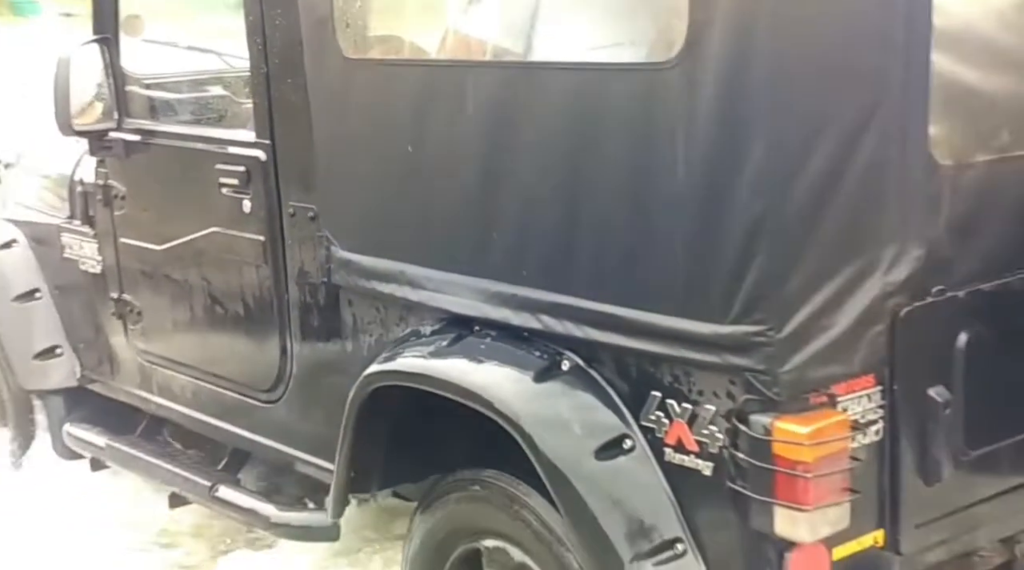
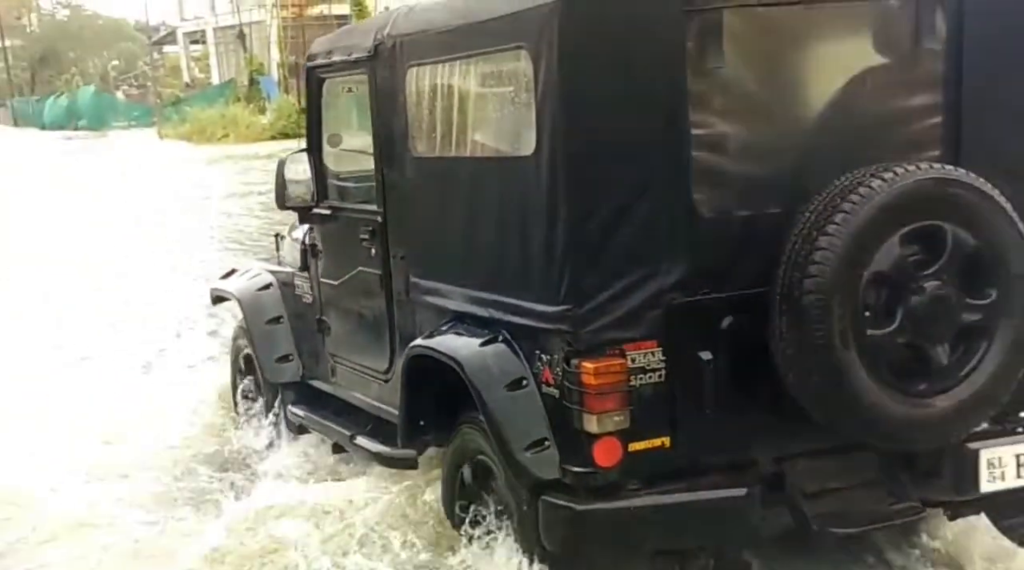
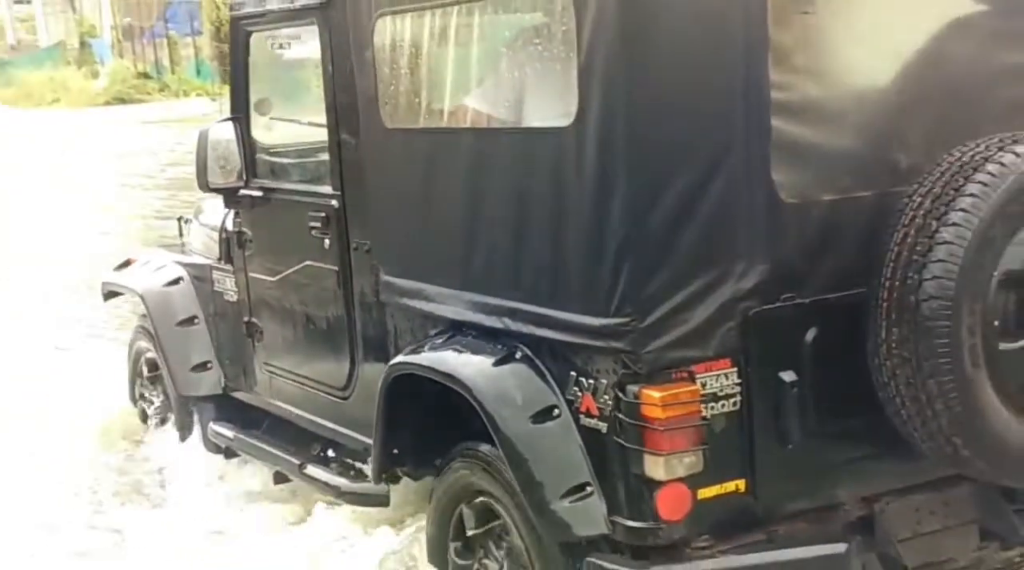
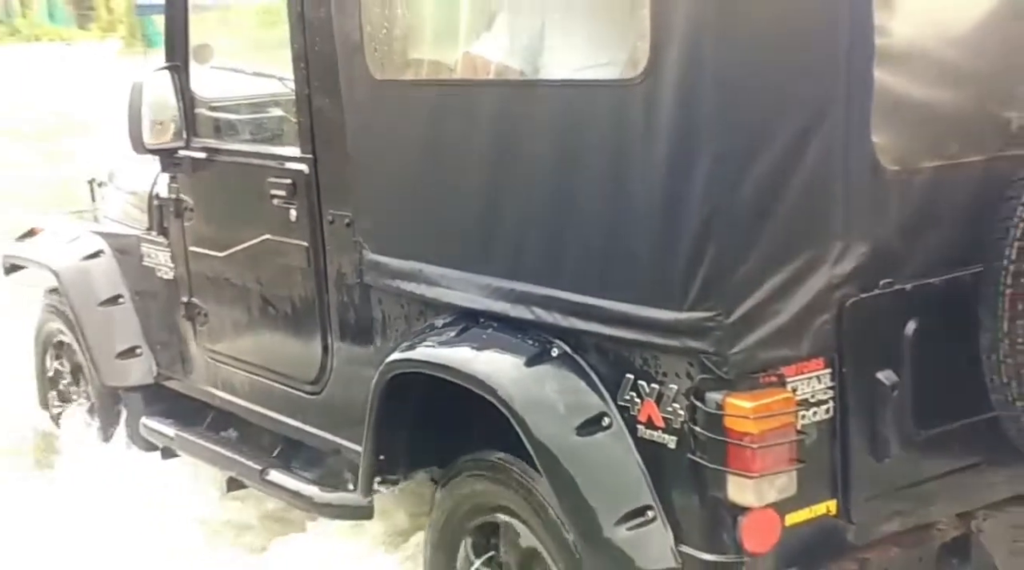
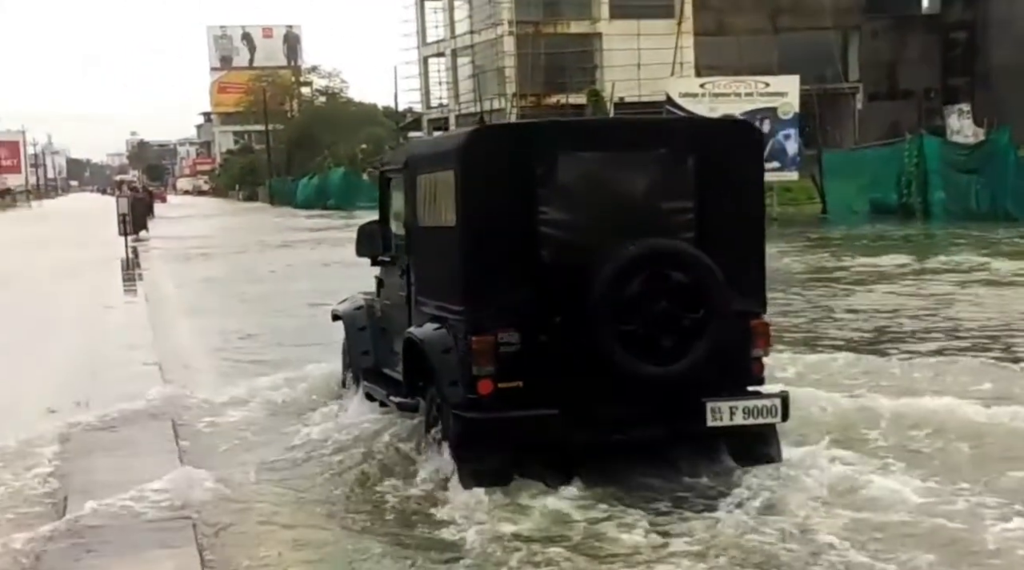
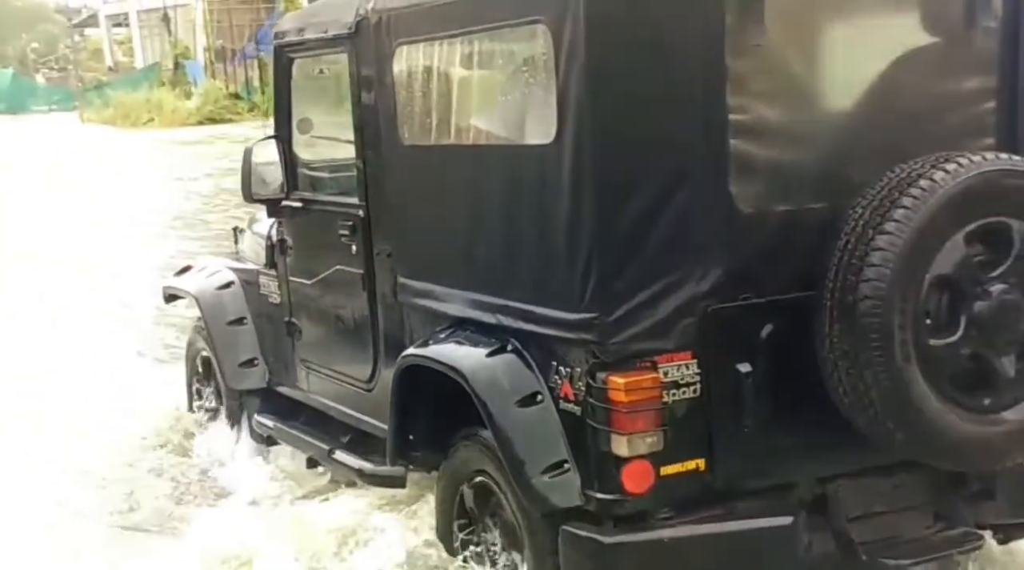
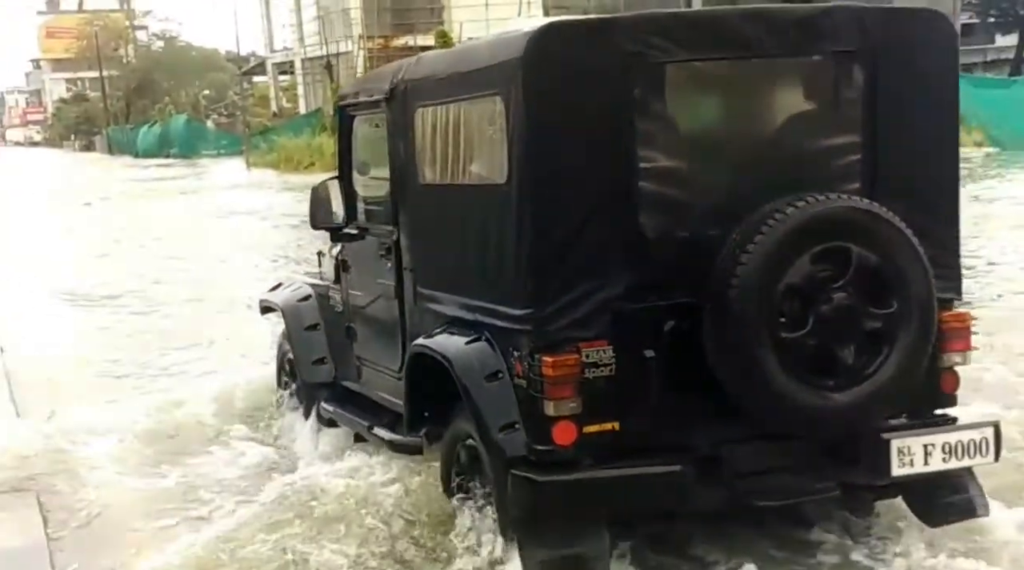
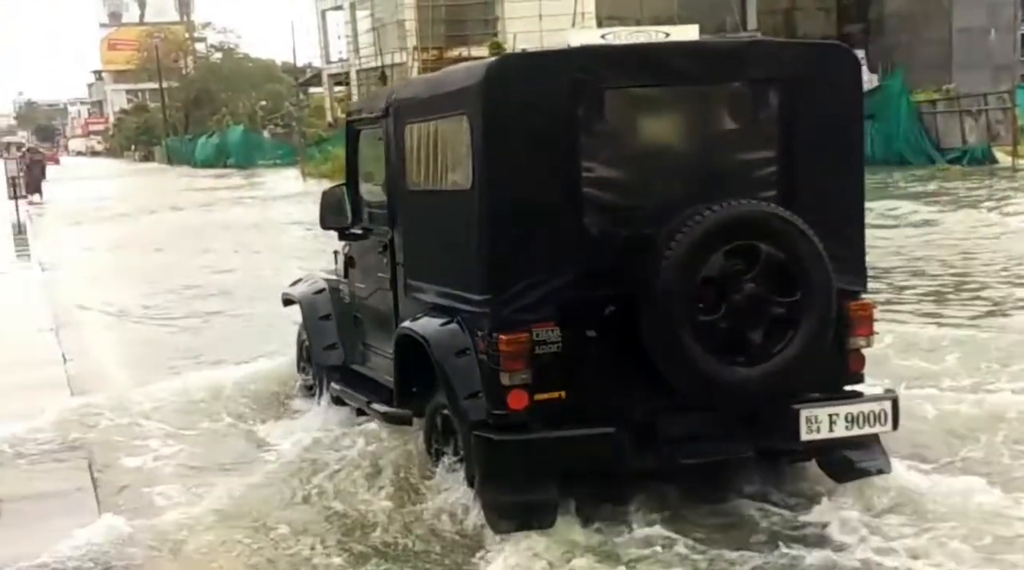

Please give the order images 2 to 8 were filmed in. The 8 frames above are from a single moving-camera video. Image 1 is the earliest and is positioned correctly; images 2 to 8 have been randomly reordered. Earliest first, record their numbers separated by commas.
4, 3, 6, 2, 7, 8, 5
